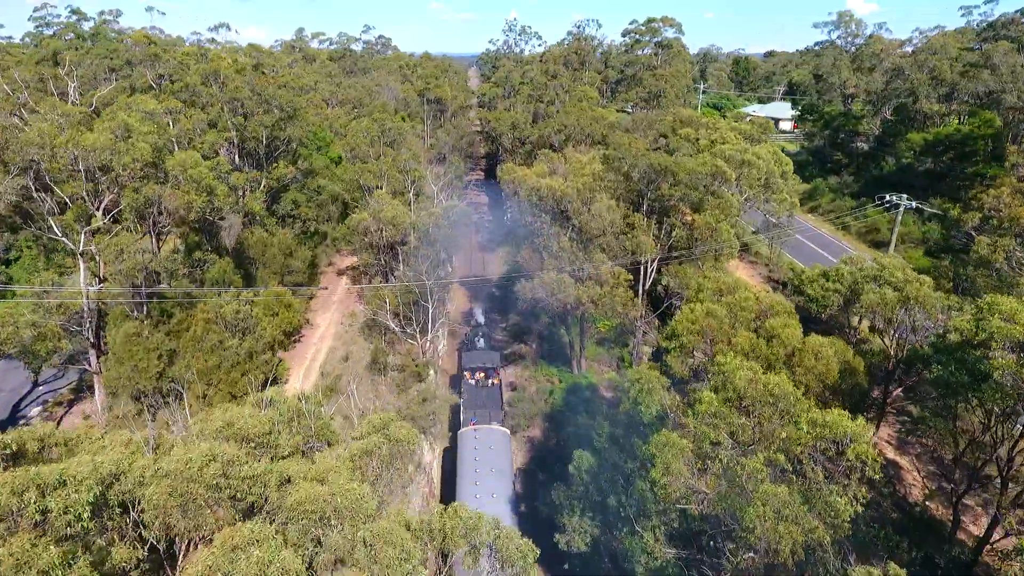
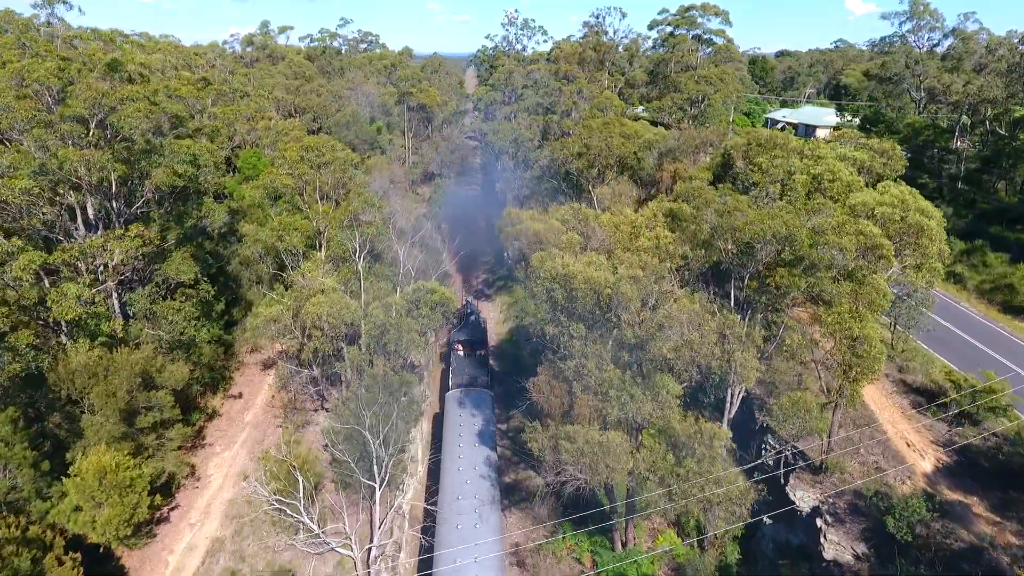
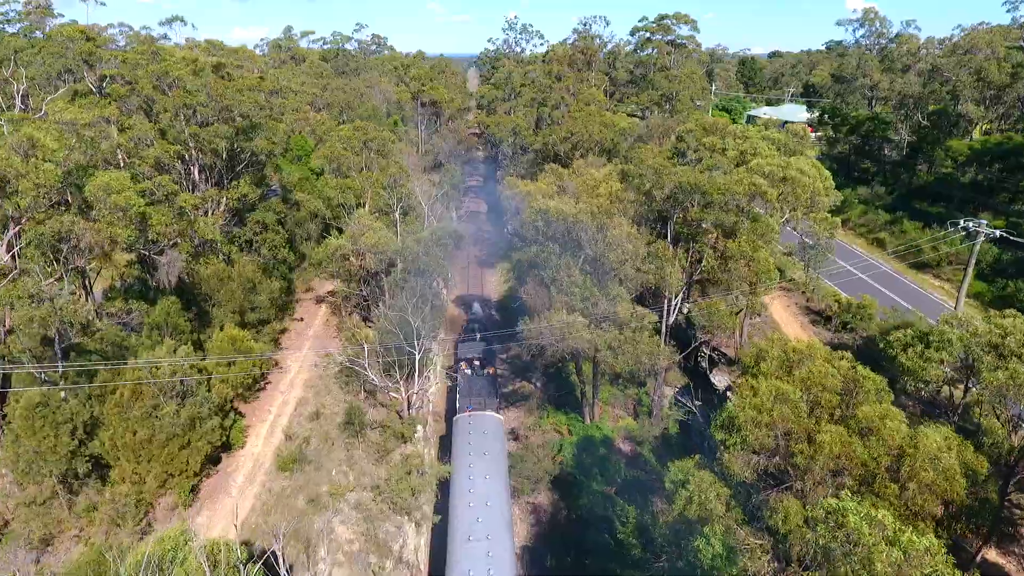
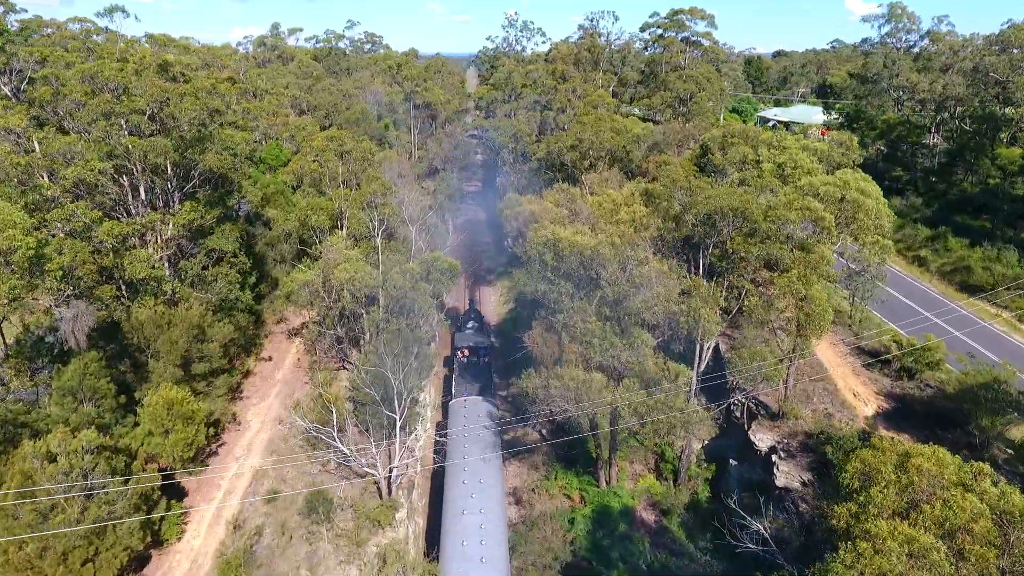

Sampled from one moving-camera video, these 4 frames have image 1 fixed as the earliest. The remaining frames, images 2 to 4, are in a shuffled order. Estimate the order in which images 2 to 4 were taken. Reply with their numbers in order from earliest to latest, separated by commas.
3, 4, 2
